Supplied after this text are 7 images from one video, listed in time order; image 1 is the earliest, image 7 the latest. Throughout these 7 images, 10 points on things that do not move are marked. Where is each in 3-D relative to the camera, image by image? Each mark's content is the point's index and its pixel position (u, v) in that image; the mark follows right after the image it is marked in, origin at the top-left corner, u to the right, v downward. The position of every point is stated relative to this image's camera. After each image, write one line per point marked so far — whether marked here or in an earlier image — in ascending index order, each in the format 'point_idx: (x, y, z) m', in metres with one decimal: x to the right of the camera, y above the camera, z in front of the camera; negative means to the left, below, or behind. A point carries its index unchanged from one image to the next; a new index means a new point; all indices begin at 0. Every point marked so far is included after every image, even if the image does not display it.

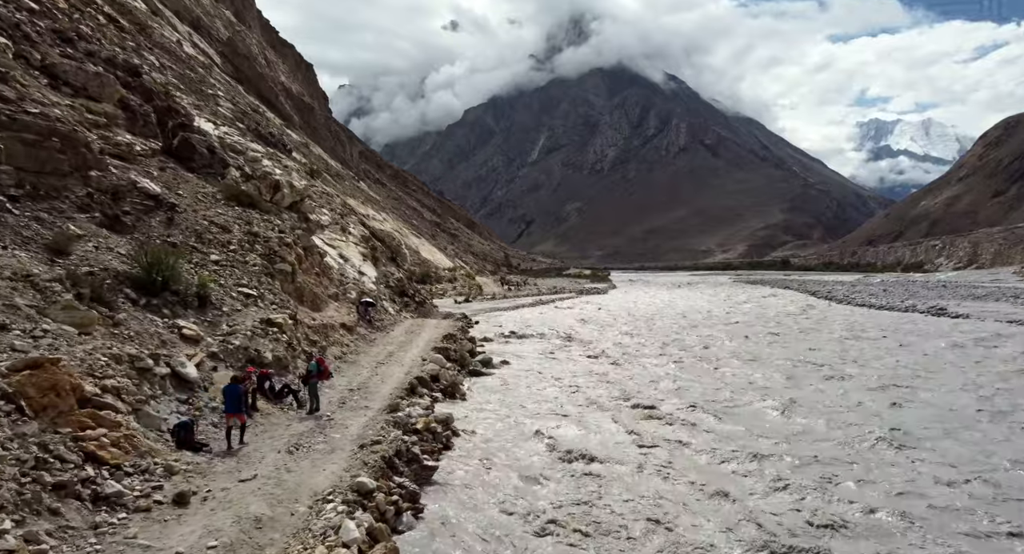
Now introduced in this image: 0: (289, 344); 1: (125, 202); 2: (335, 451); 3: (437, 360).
0: (-4.7, -1.4, +13.9) m
1: (-9.8, +1.9, +16.7) m
2: (-2.5, -2.4, +9.4) m
3: (-2.0, -2.1, +17.3) m
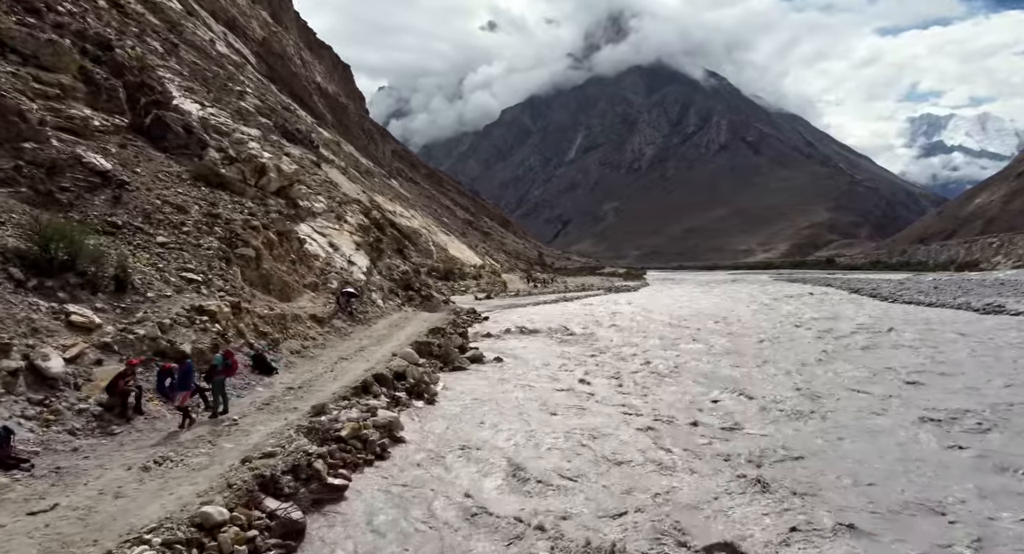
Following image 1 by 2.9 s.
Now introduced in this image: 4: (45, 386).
0: (-5.3, -1.1, +11.9) m
1: (-10.2, +2.3, +15.0) m
2: (-3.3, -2.1, +7.3) m
3: (-2.4, -1.8, +15.2) m
4: (-5.7, -1.3, +8.1) m
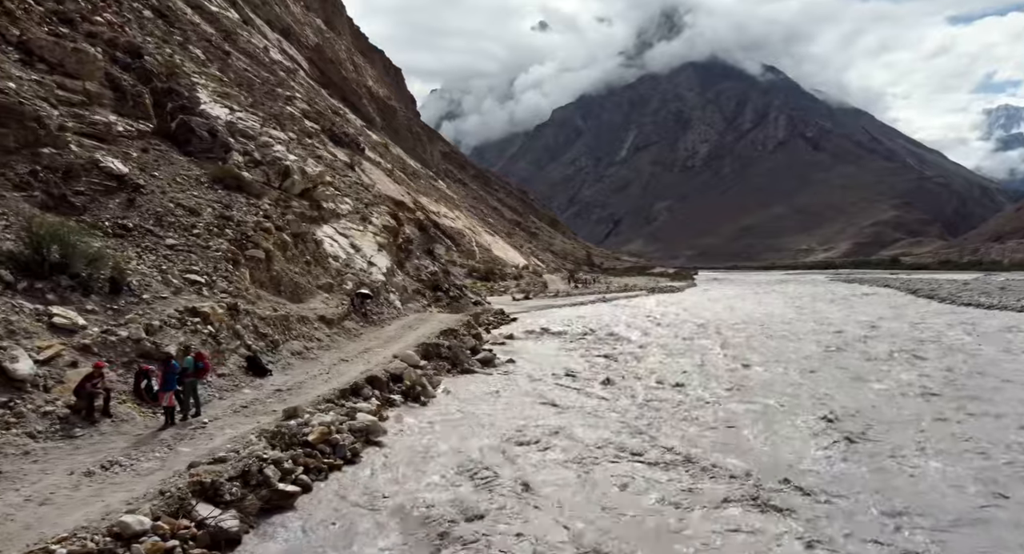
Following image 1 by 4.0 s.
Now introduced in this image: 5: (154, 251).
0: (-5.4, -1.1, +12.0) m
1: (-10.1, +2.2, +15.4) m
2: (-3.9, -2.1, +7.2) m
3: (-2.3, -1.8, +15.0) m
4: (-6.2, -1.4, +8.2) m
5: (-7.8, +0.5, +14.5) m
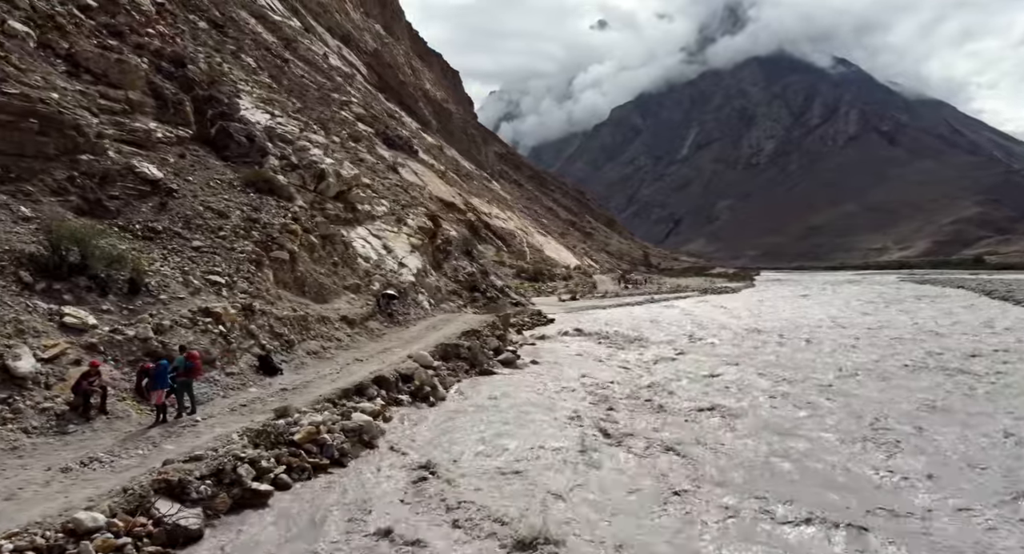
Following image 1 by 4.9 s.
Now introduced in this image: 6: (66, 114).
0: (-5.4, -1.1, +12.2) m
1: (-9.7, +2.2, +16.1) m
2: (-4.2, -2.1, +7.4) m
3: (-2.0, -1.8, +15.0) m
4: (-6.4, -1.4, +8.5) m
5: (-7.5, +0.5, +15.0) m
6: (-10.9, +4.0, +16.2) m
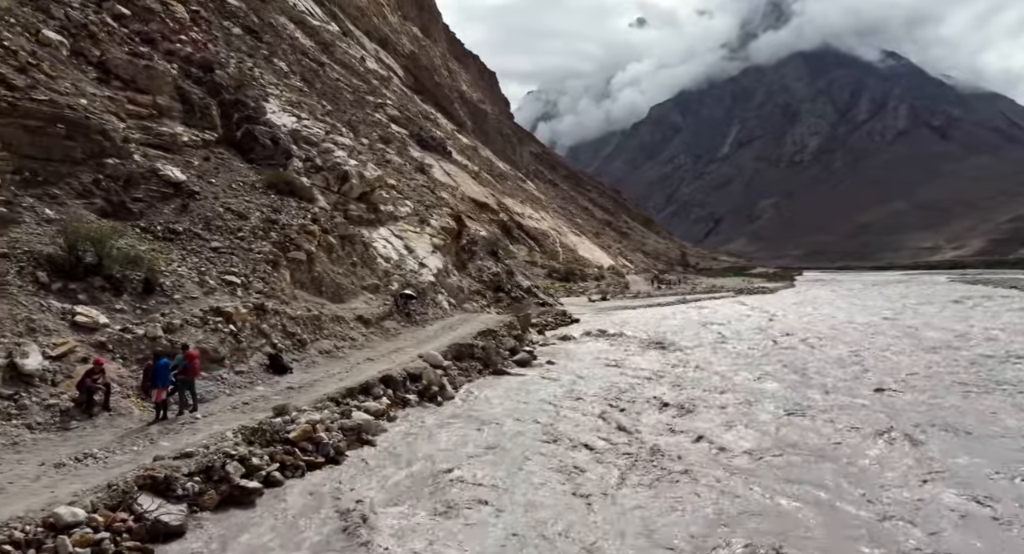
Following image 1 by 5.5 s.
0: (-5.3, -1.1, +12.5) m
1: (-9.3, +2.2, +16.6) m
2: (-4.4, -2.1, +7.5) m
3: (-1.8, -1.8, +15.0) m
4: (-6.6, -1.4, +8.8) m
5: (-7.2, +0.5, +15.3) m
6: (-10.6, +4.0, +16.8) m
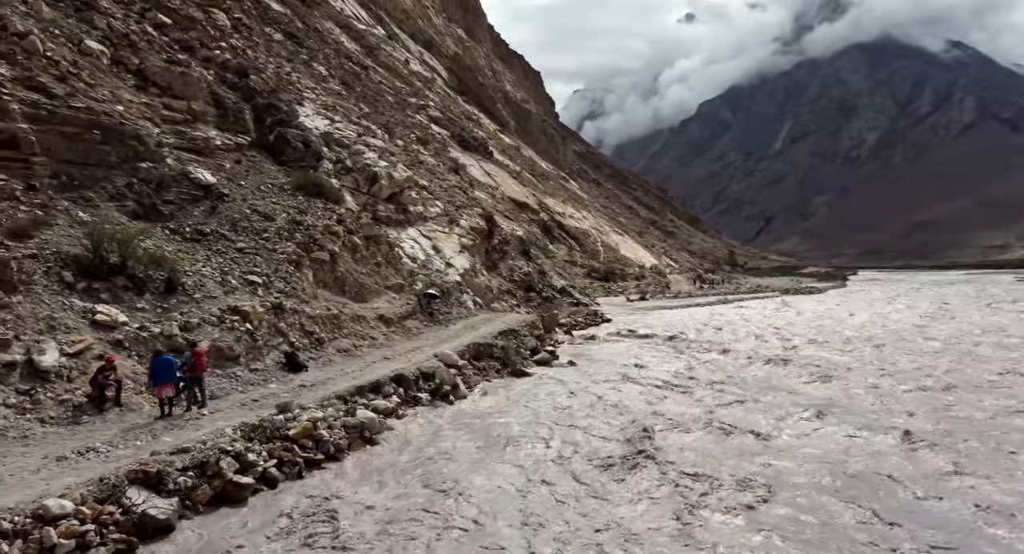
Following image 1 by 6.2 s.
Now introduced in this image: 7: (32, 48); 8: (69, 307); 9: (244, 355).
0: (-5.1, -1.1, +12.8) m
1: (-8.9, +2.2, +17.1) m
2: (-4.6, -2.1, +7.8) m
3: (-1.4, -1.8, +15.1) m
4: (-6.6, -1.4, +9.2) m
5: (-6.8, +0.5, +15.7) m
6: (-10.1, +4.0, +17.4) m
7: (-12.2, +5.8, +16.9) m
8: (-7.3, -0.5, +10.9) m
9: (-5.0, -1.5, +12.4) m
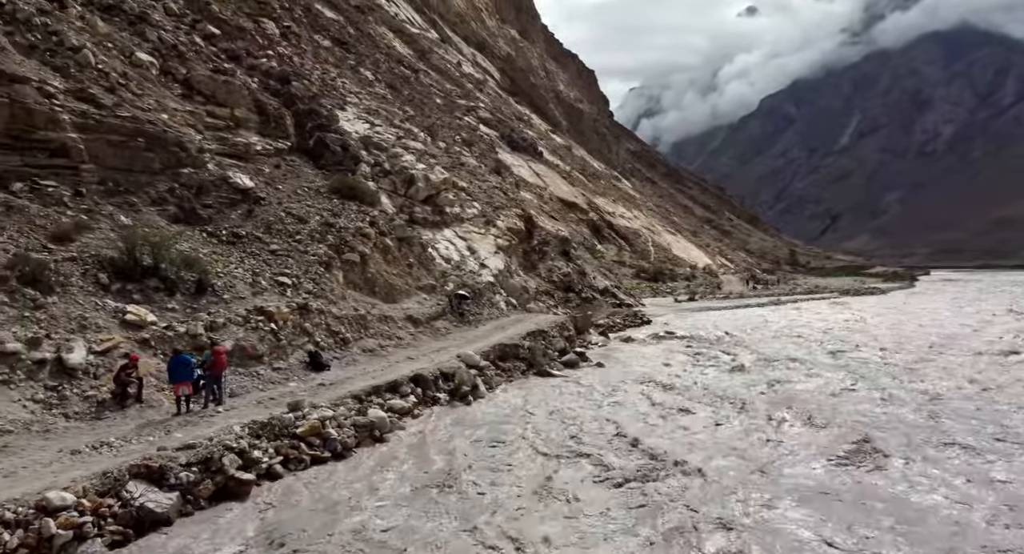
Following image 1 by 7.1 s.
0: (-4.8, -1.2, +13.2) m
1: (-8.2, +2.2, +17.8) m
2: (-4.7, -2.2, +8.1) m
3: (-0.9, -1.9, +15.1) m
4: (-6.6, -1.4, +9.8) m
5: (-6.3, +0.5, +16.3) m
6: (-9.4, +4.0, +18.2) m
7: (-11.5, +5.8, +17.8) m
8: (-7.1, -0.5, +11.5) m
9: (-4.7, -1.5, +12.7) m
